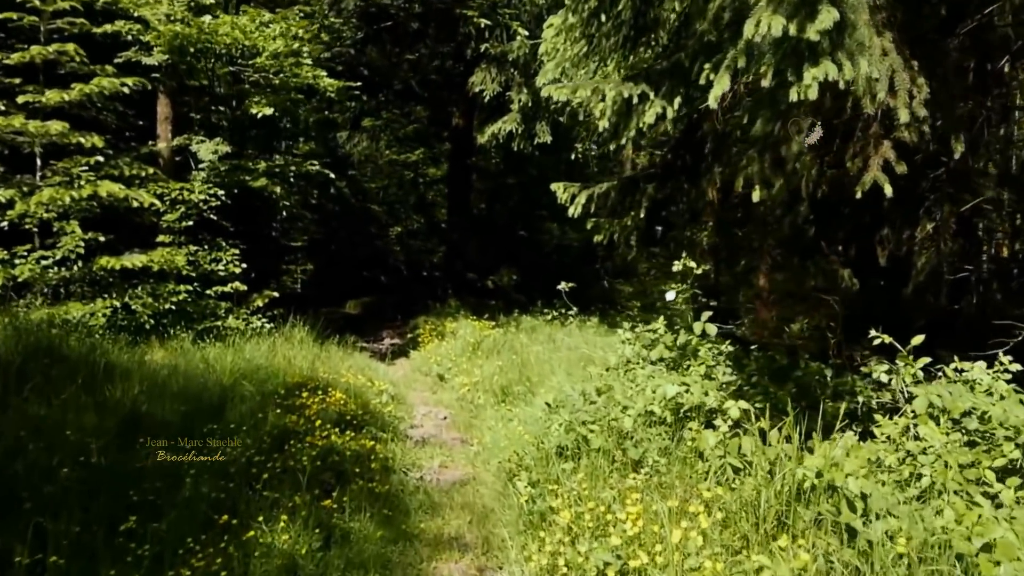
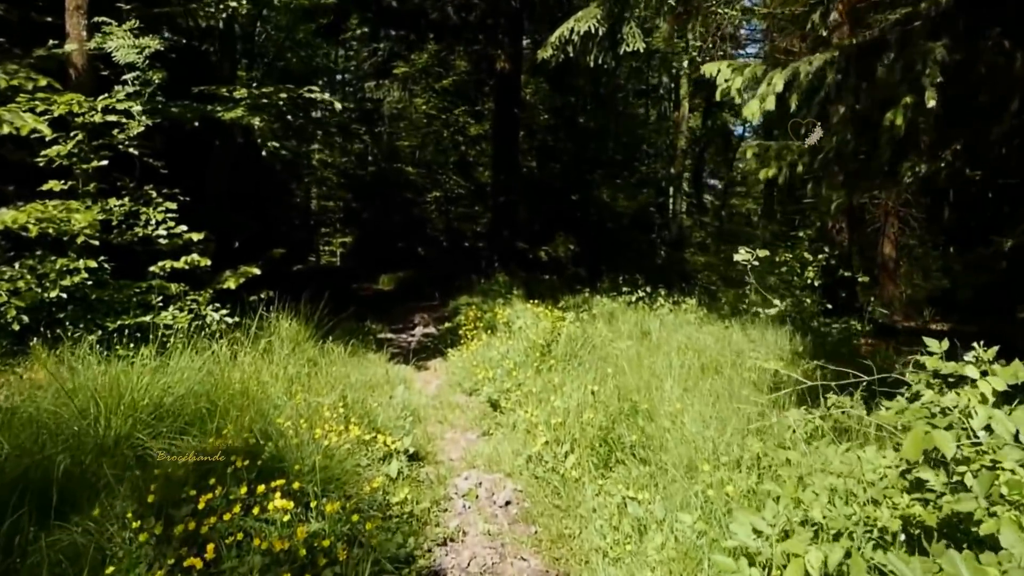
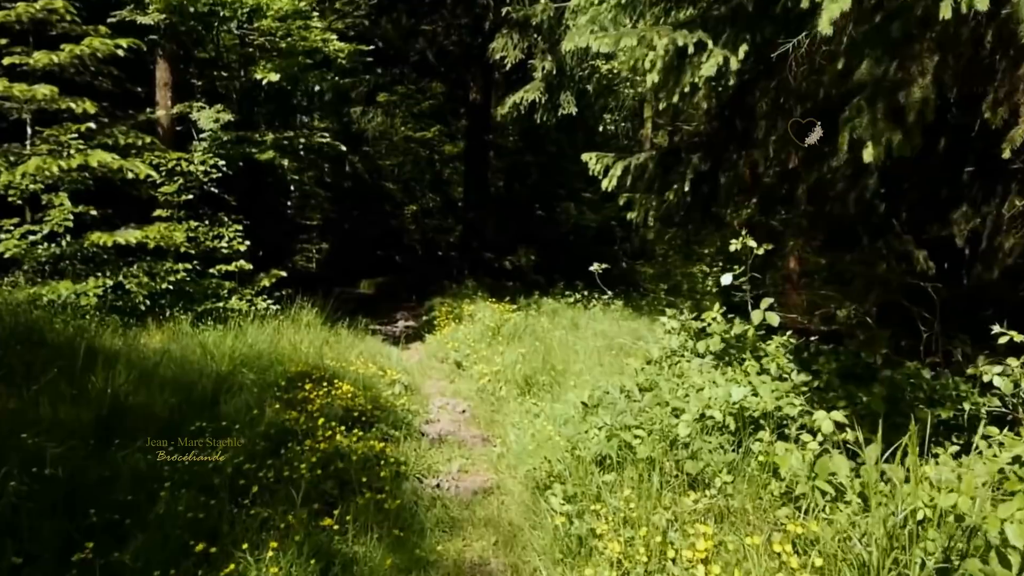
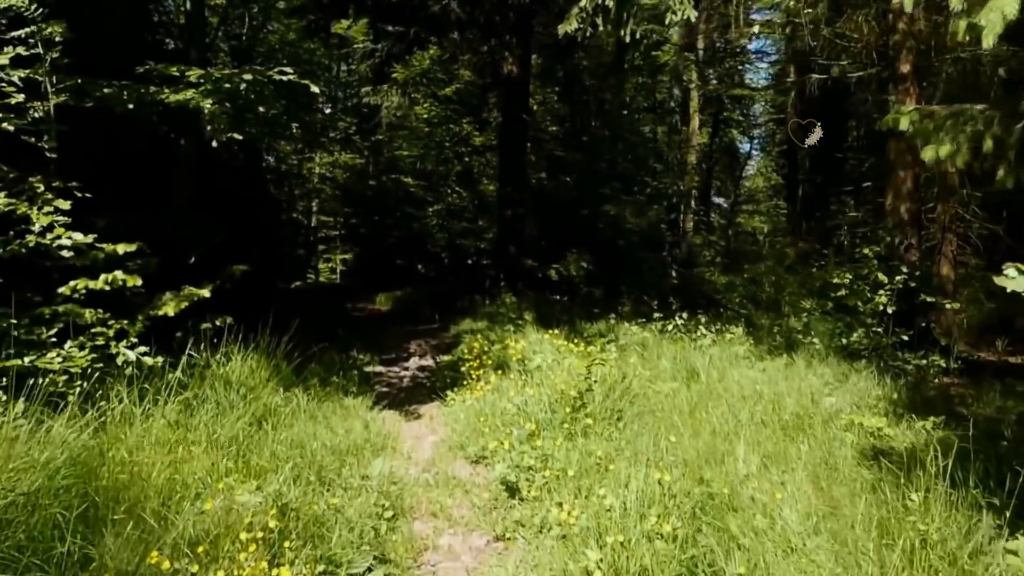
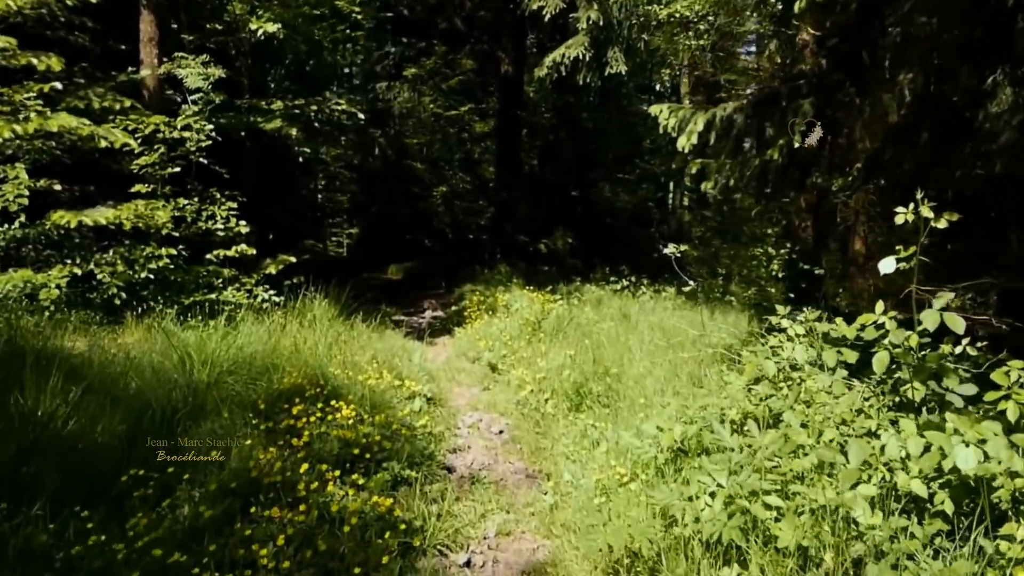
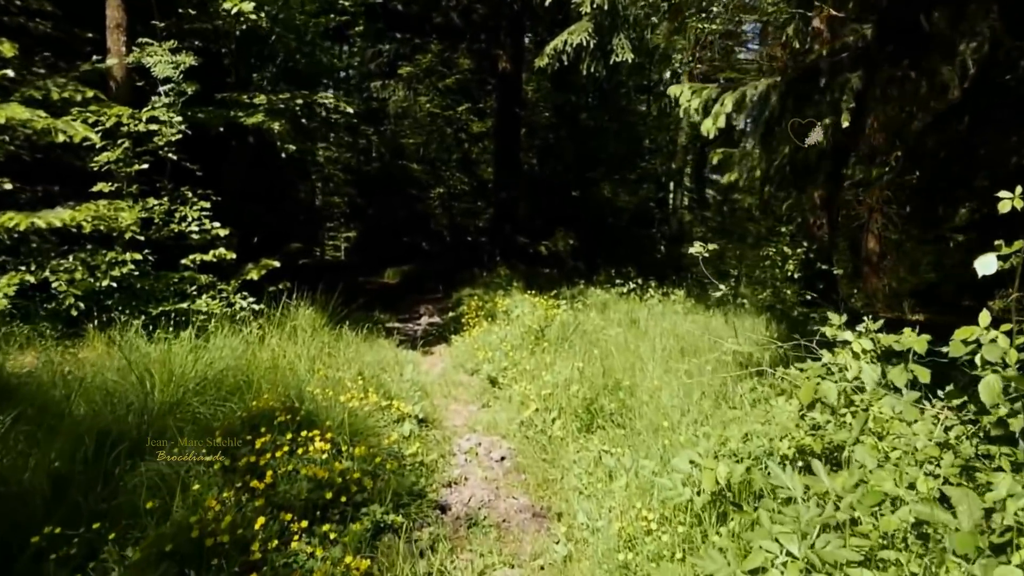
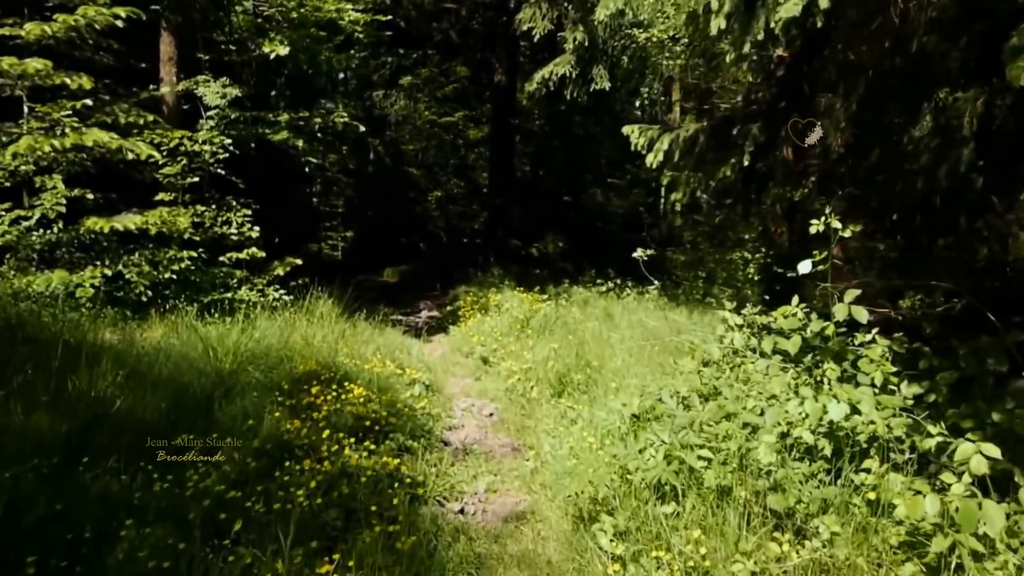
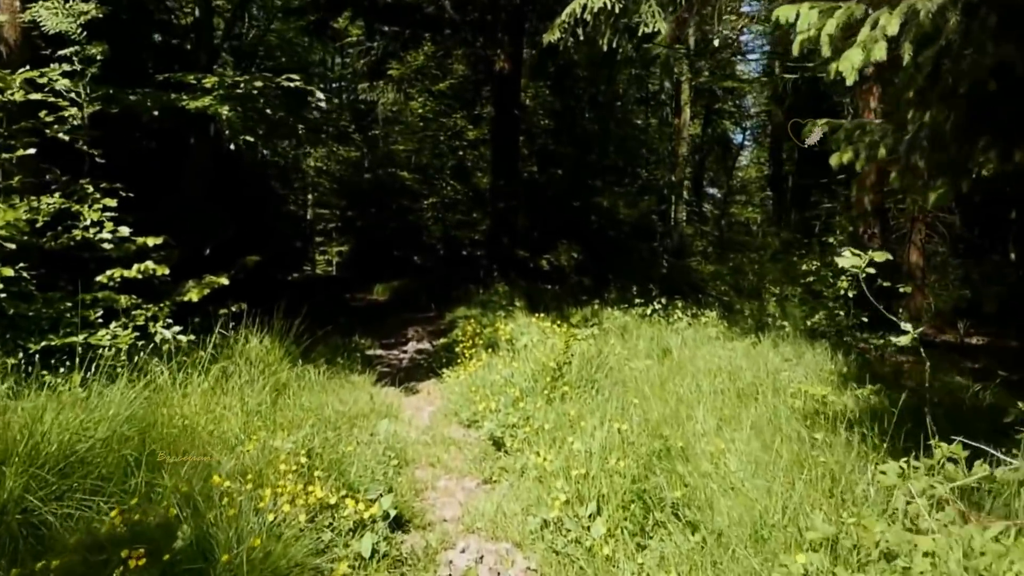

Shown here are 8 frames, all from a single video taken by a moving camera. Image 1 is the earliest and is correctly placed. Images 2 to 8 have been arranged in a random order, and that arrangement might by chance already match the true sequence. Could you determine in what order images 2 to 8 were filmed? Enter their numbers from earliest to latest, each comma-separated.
3, 7, 5, 6, 2, 8, 4
